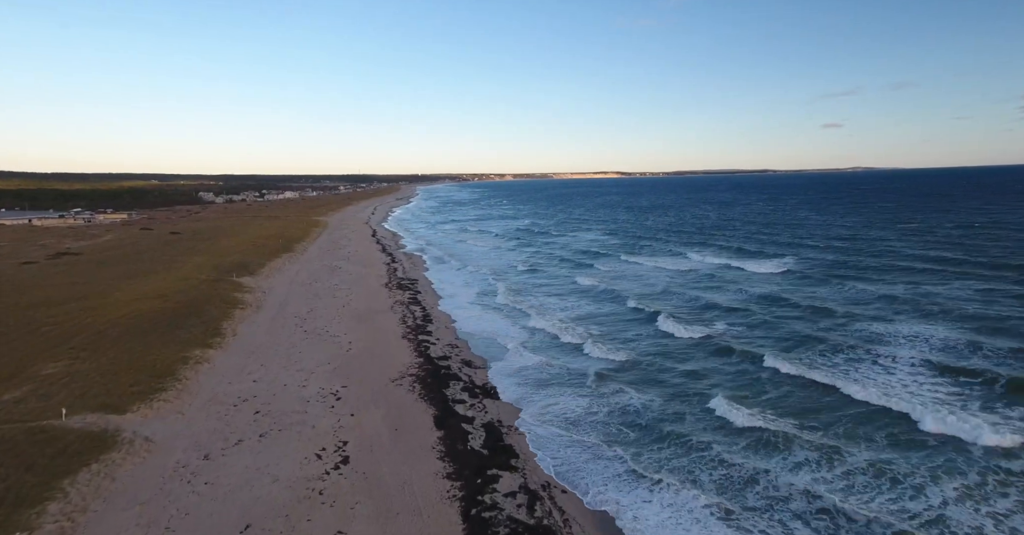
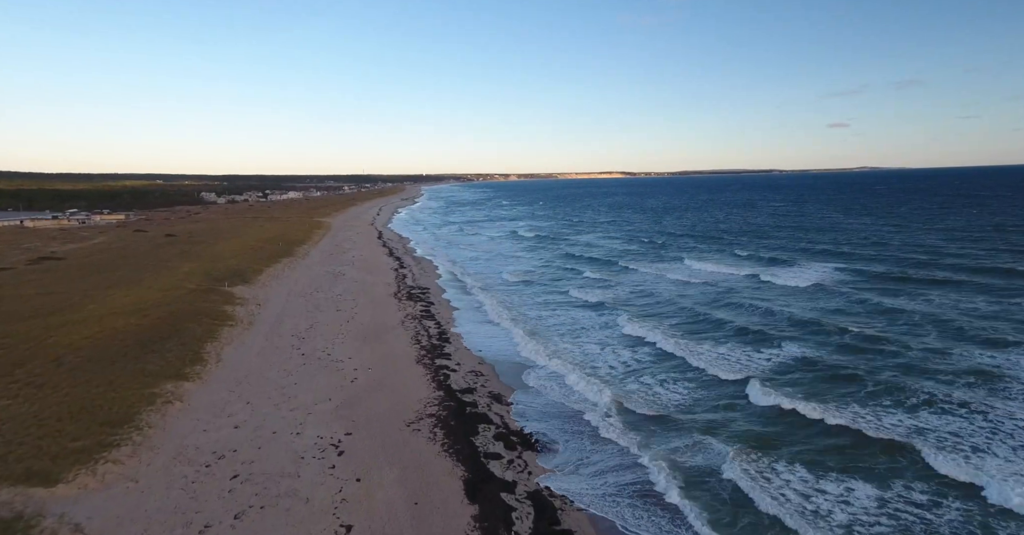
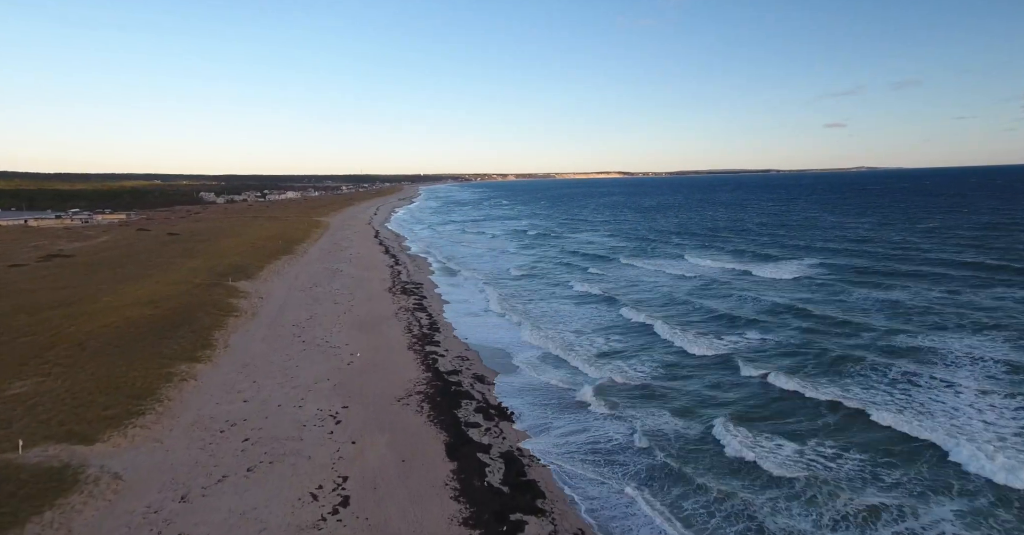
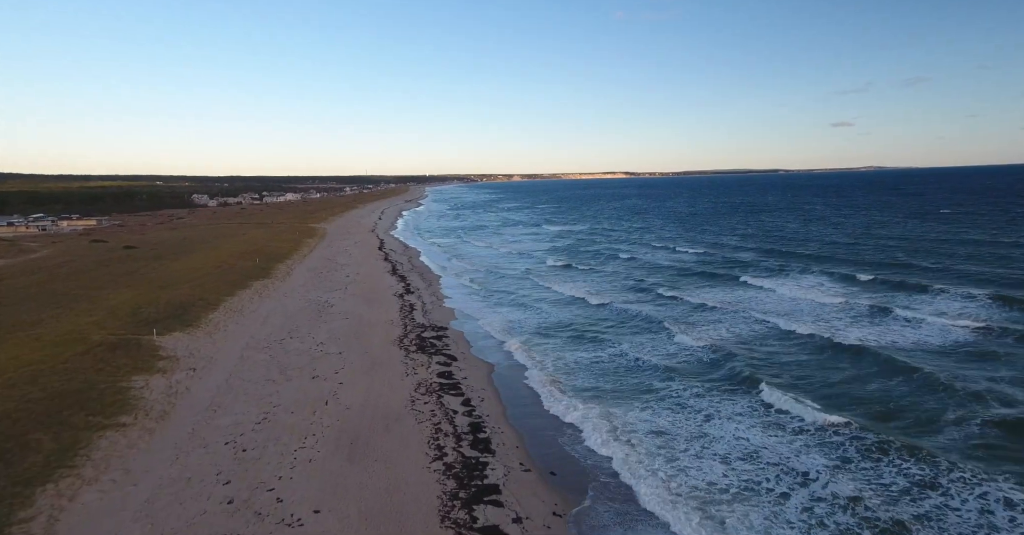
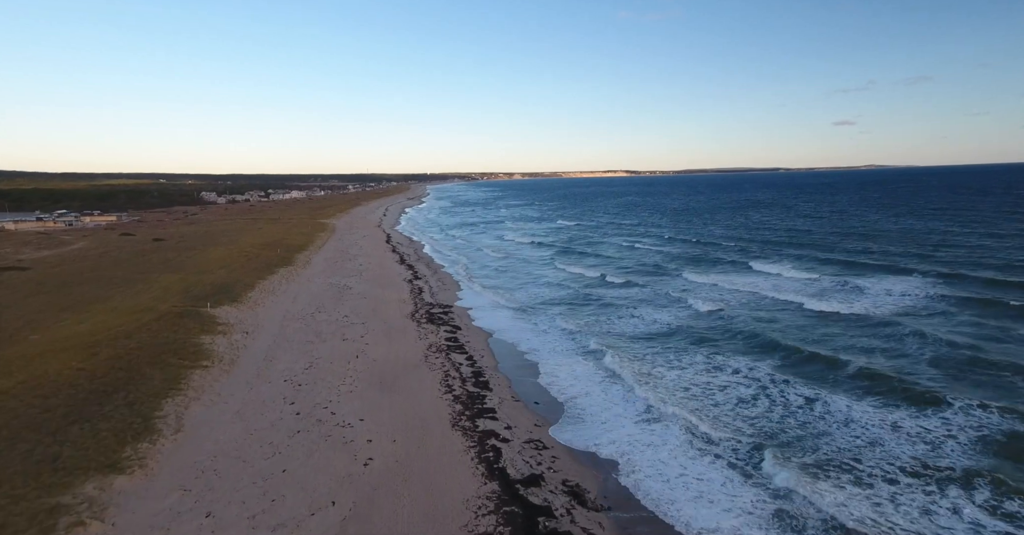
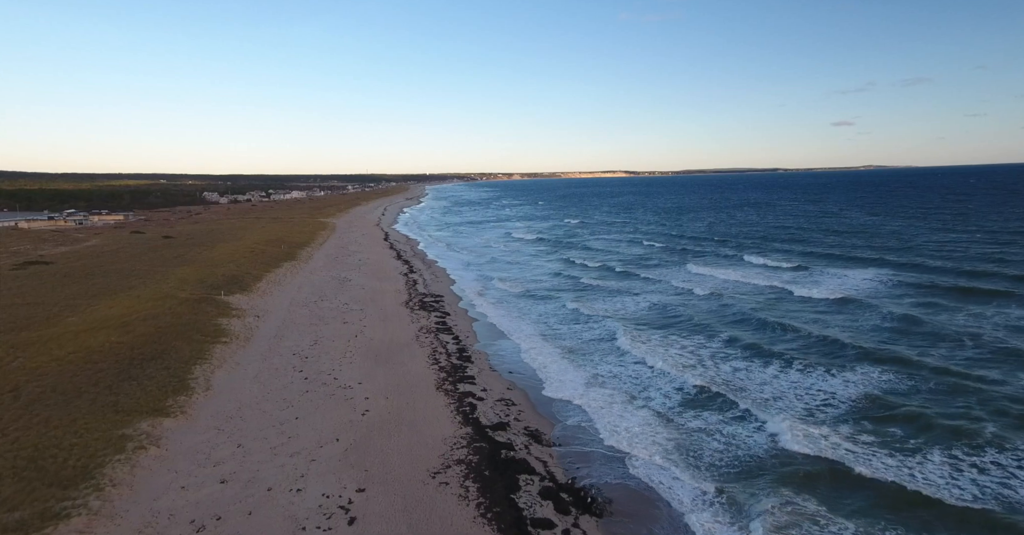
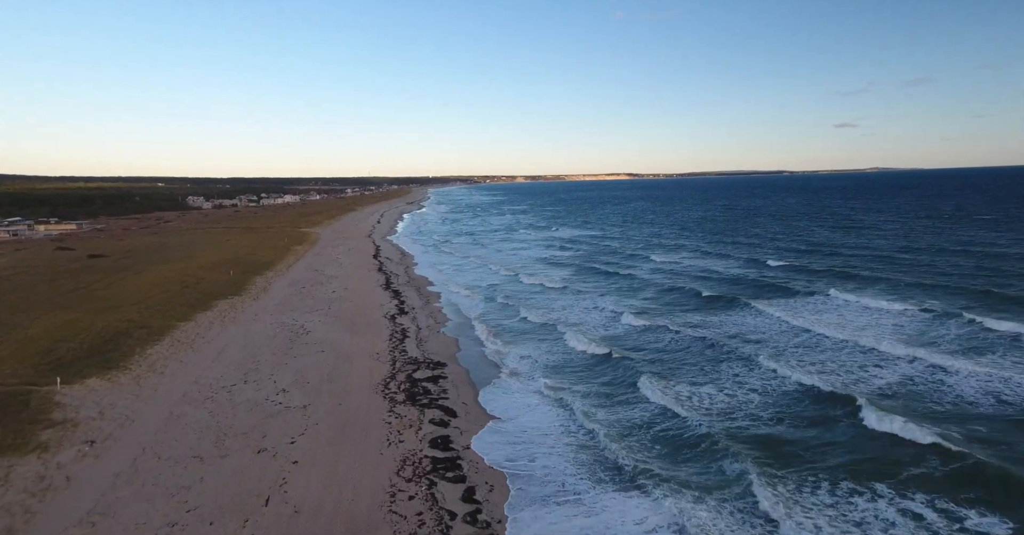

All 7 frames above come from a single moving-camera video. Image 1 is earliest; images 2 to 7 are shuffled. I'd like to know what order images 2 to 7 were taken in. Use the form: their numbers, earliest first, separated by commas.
3, 2, 6, 5, 4, 7
